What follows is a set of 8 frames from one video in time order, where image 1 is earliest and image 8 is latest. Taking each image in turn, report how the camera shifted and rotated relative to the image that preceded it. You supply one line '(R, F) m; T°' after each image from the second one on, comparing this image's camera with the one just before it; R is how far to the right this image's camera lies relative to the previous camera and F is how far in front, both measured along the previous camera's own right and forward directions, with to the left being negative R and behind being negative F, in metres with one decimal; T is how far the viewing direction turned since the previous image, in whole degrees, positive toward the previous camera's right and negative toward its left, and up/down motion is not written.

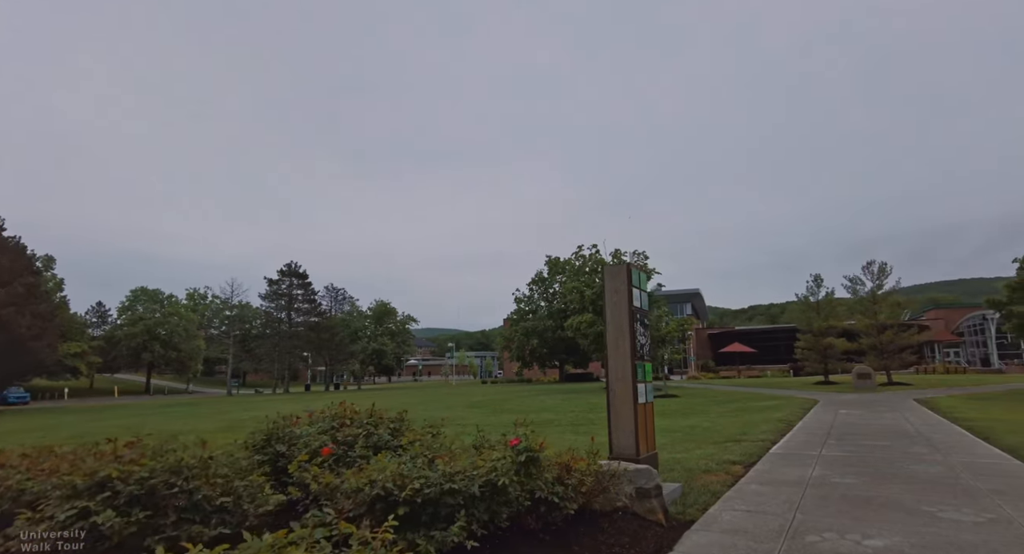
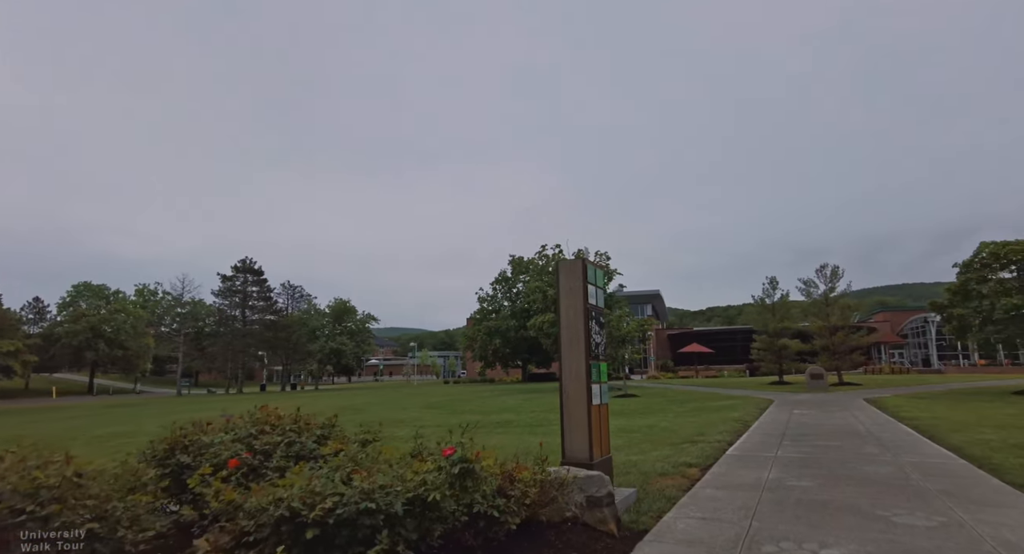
(+0.2, +0.4) m; +4°
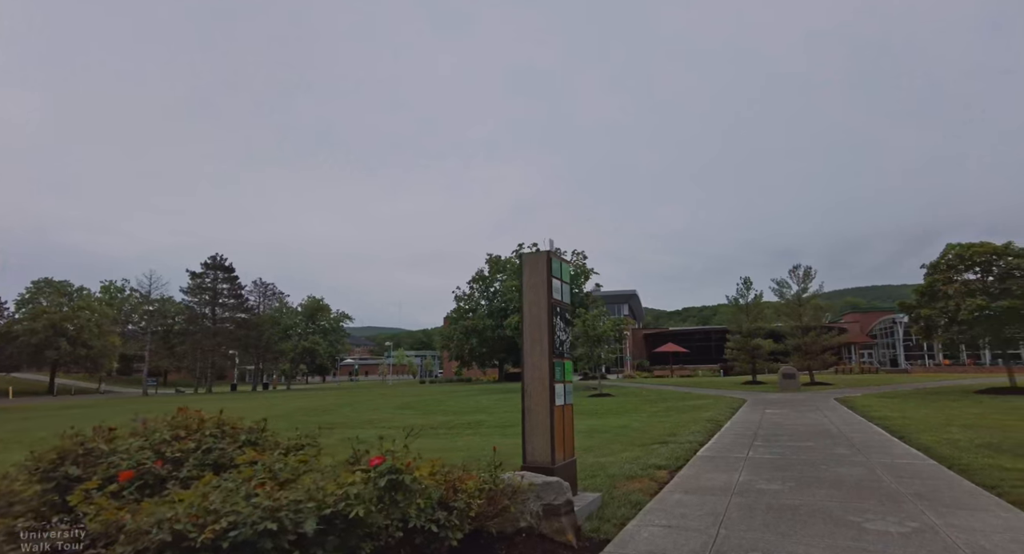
(+0.2, +0.4) m; +2°
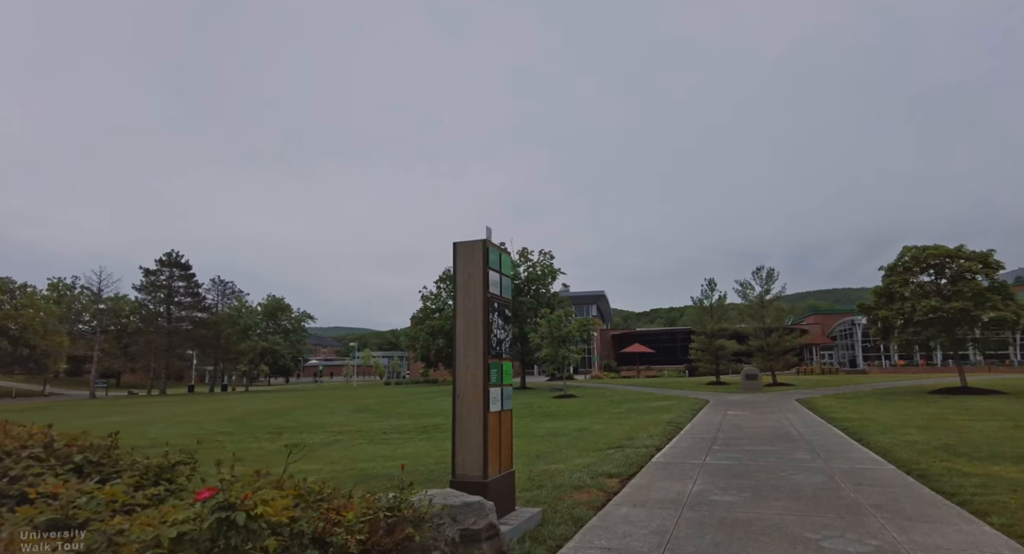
(+0.4, +0.6) m; +3°
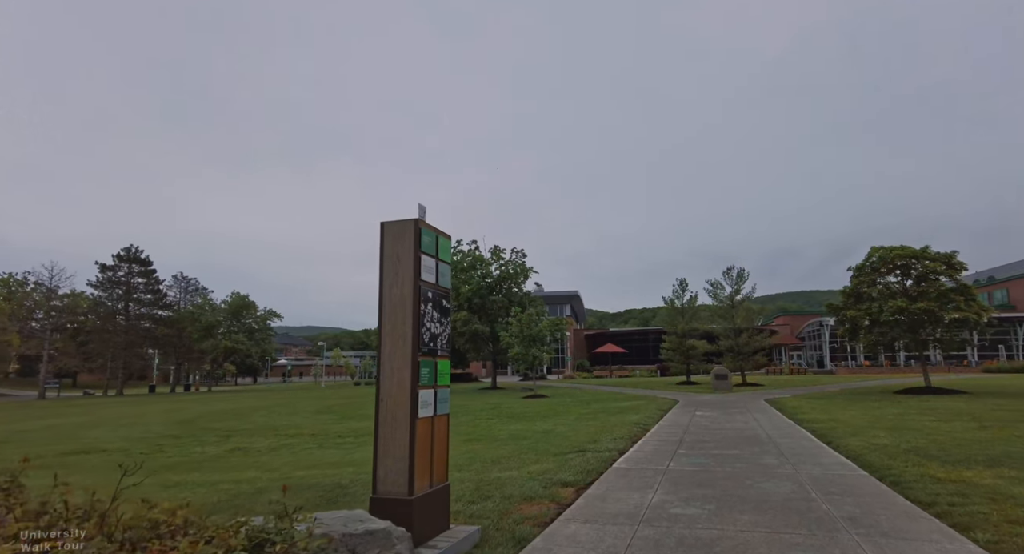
(+0.4, +0.6) m; +3°
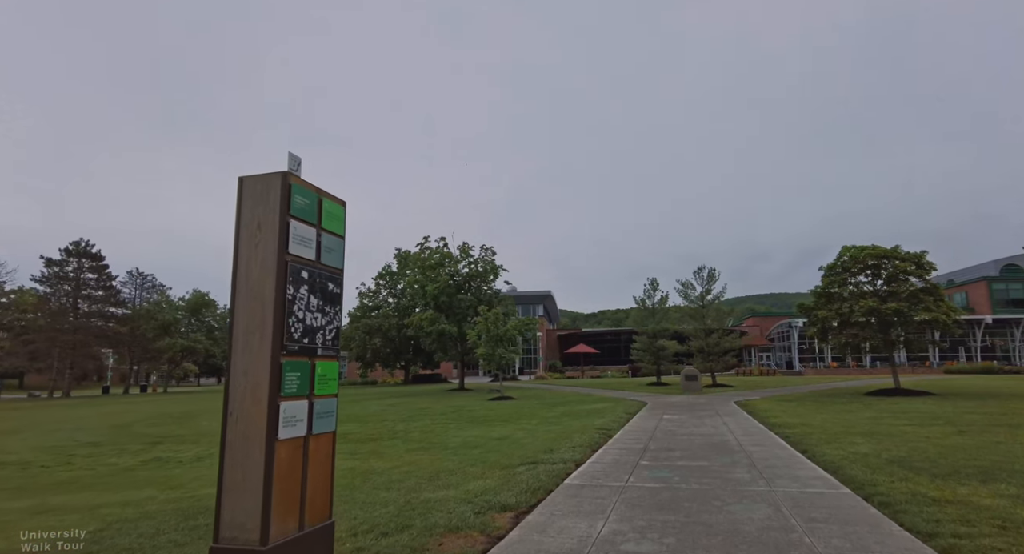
(+0.5, +1.0) m; +3°
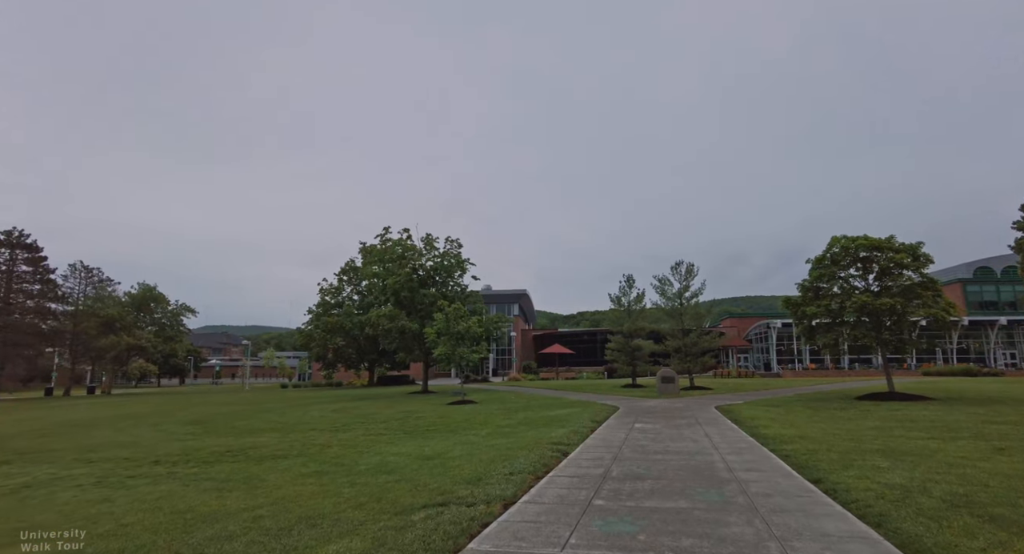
(+0.8, +2.4) m; +2°
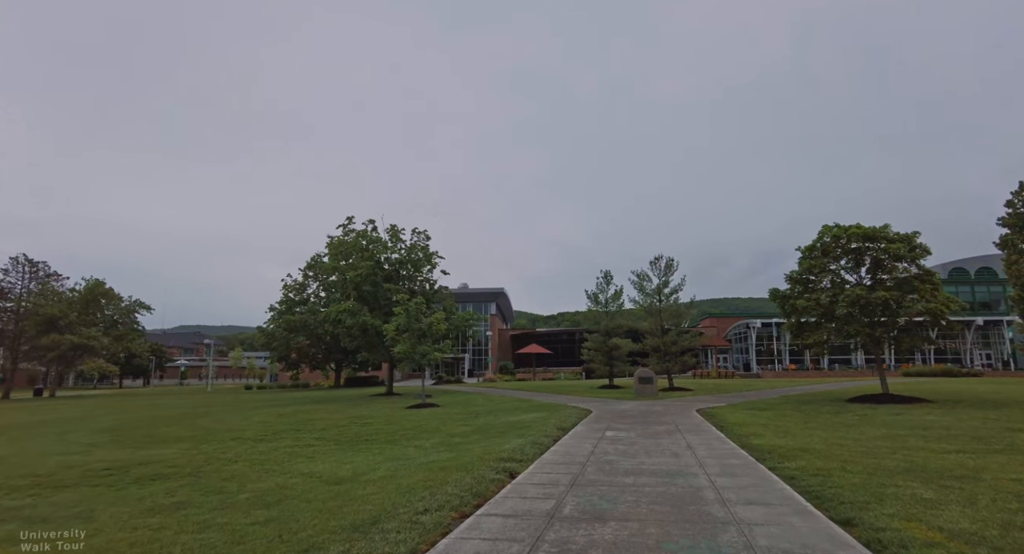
(+0.6, +1.9) m; +2°
